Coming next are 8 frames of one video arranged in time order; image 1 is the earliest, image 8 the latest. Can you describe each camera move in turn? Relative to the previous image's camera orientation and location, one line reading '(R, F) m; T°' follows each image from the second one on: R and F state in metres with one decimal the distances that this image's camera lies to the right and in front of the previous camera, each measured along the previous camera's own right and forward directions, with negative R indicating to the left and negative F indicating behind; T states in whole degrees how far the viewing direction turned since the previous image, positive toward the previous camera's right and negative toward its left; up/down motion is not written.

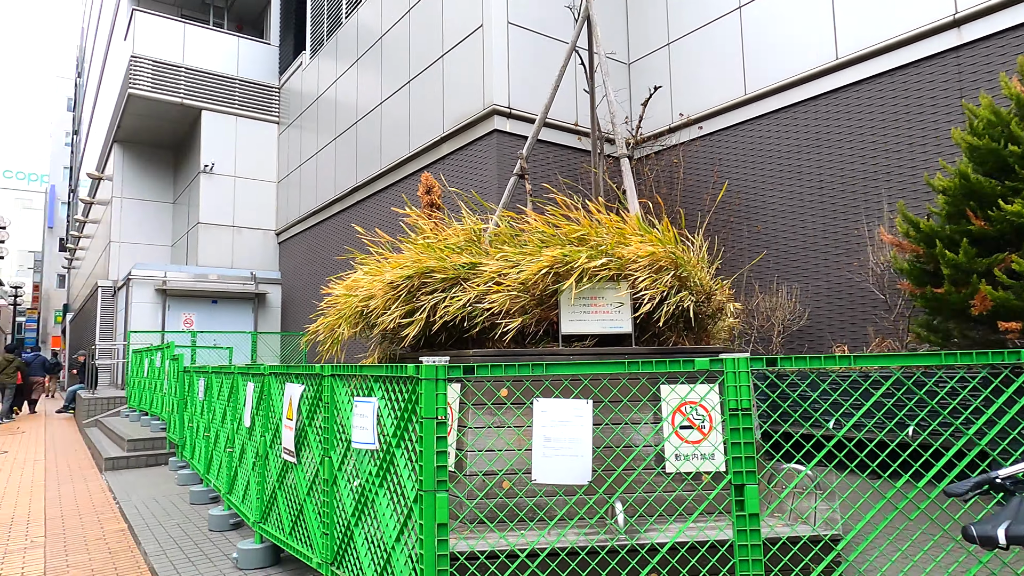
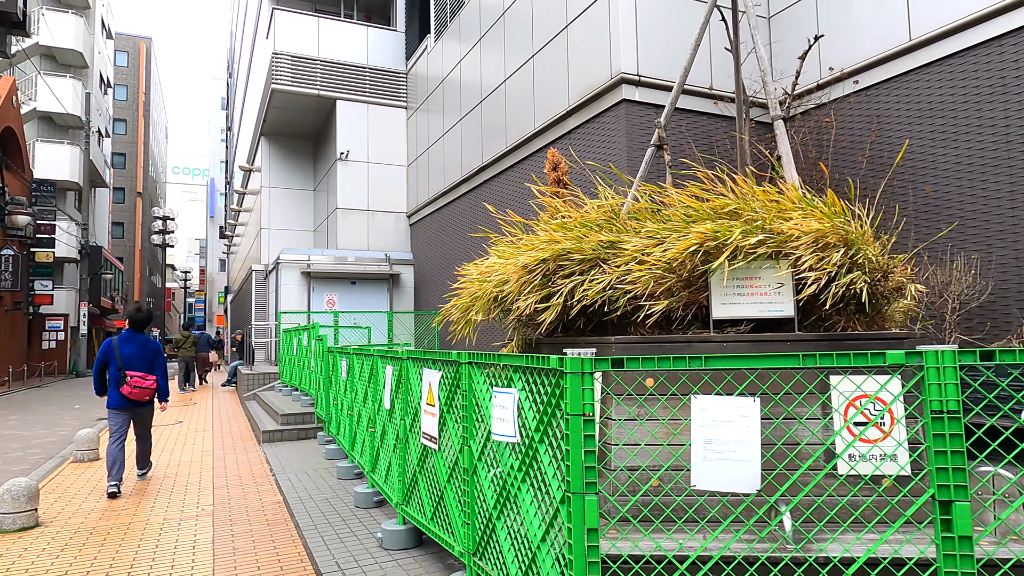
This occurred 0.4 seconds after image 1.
(-0.1, +0.2) m; -11°
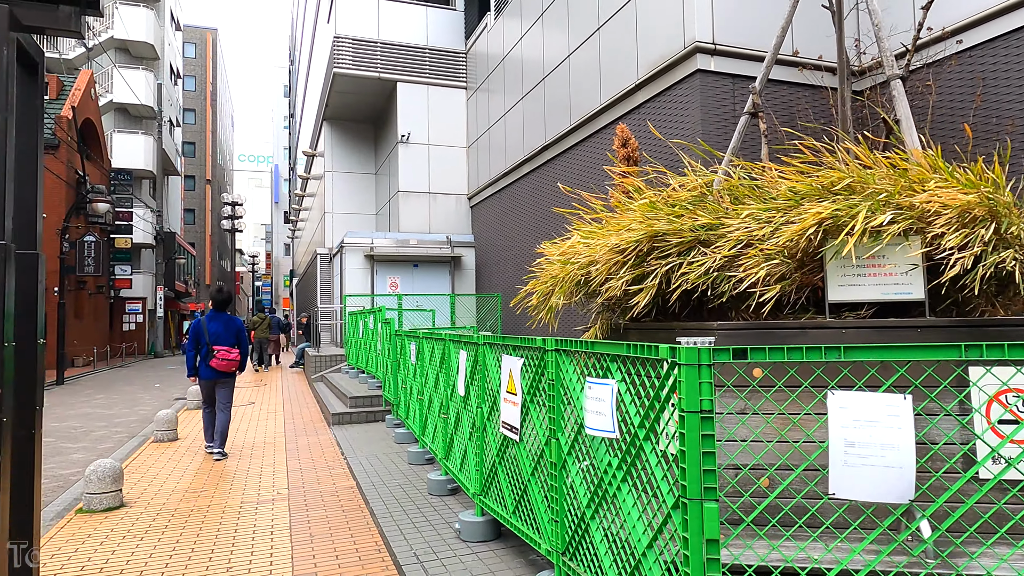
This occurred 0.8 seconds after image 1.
(-0.2, +0.2) m; -5°
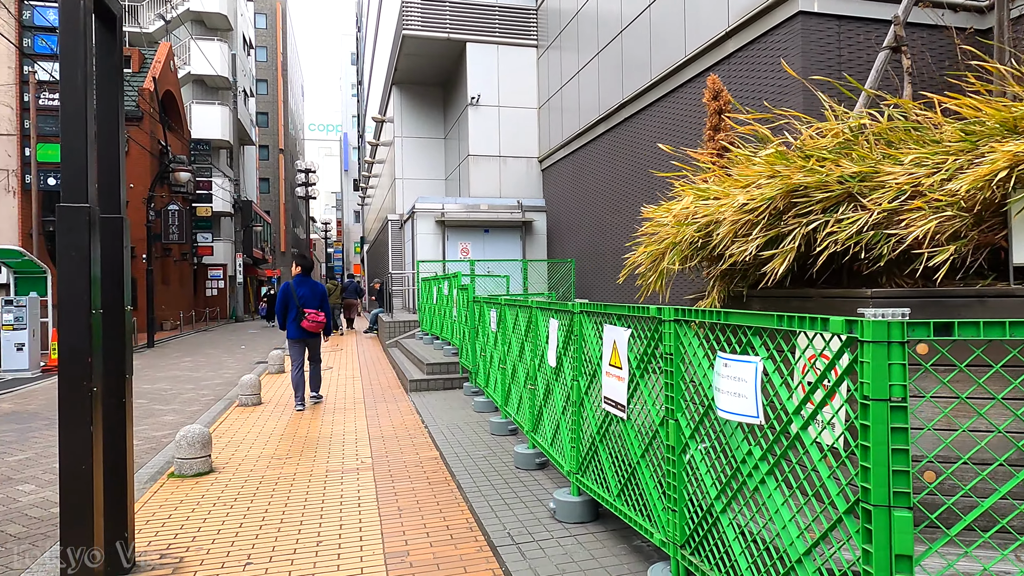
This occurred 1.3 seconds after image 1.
(-0.2, +0.3) m; -6°
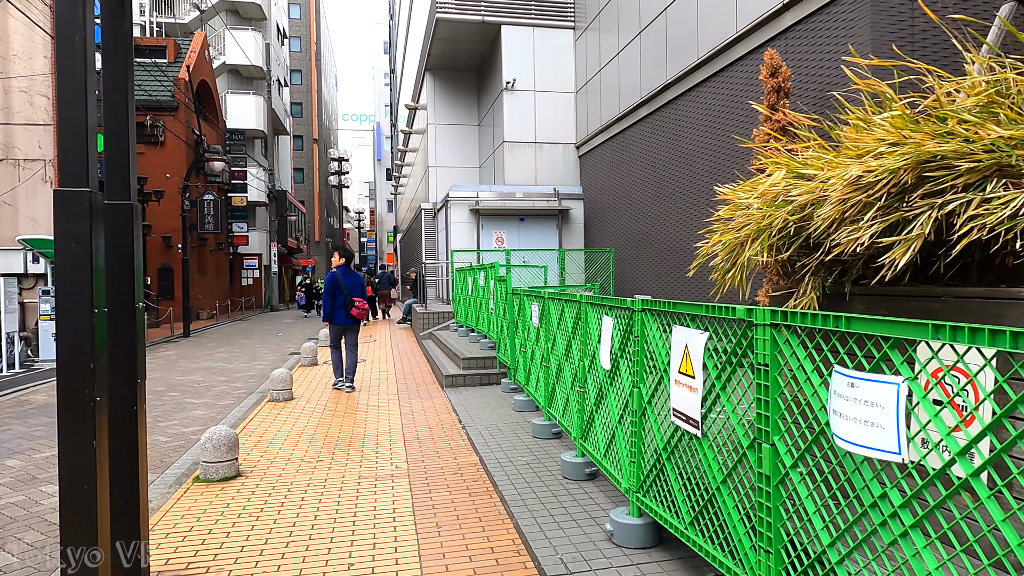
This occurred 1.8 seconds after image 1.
(-0.1, +0.5) m; -3°
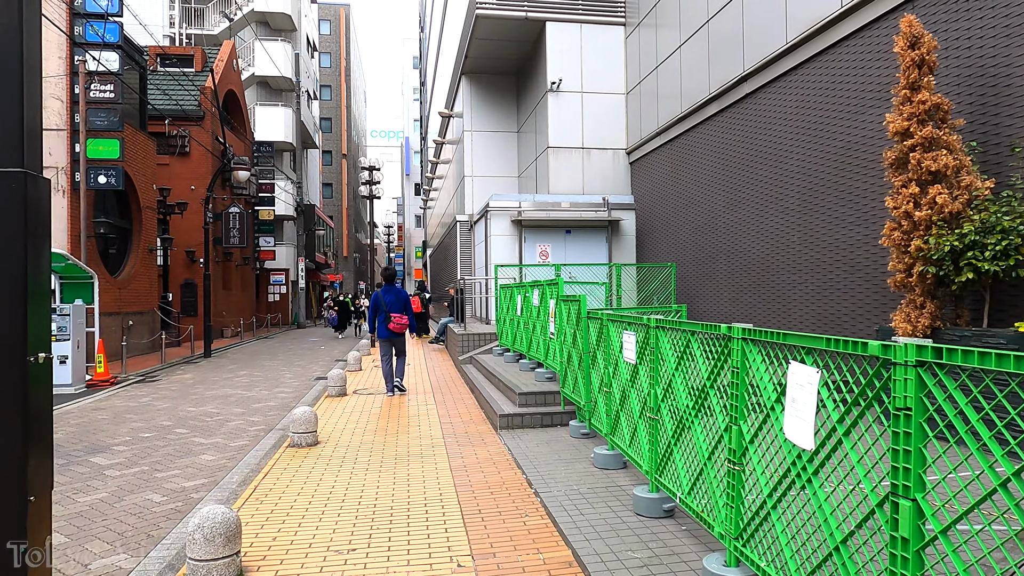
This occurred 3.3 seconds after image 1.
(-0.5, +1.5) m; -2°
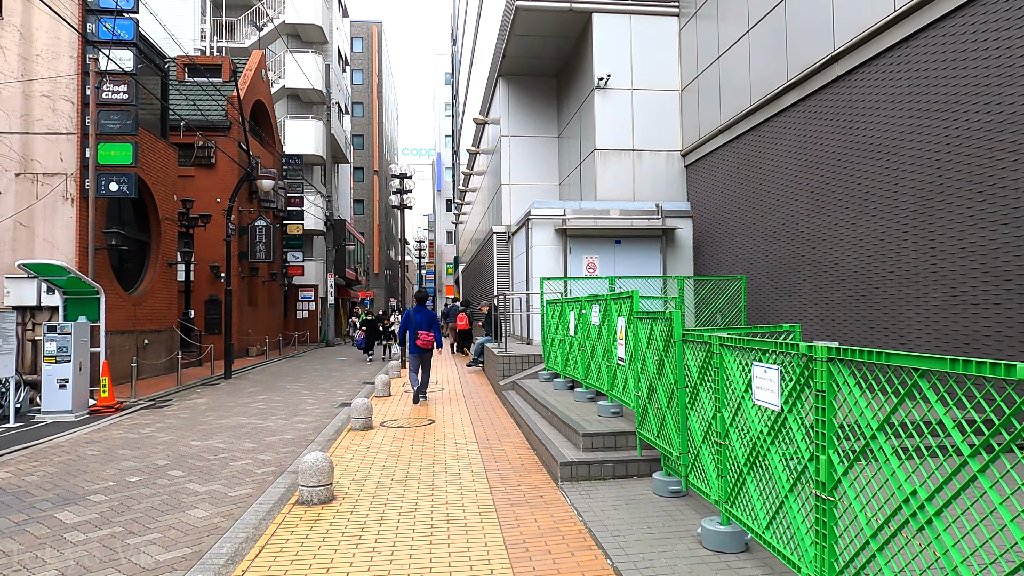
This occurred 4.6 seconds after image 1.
(-0.3, +1.5) m; -3°
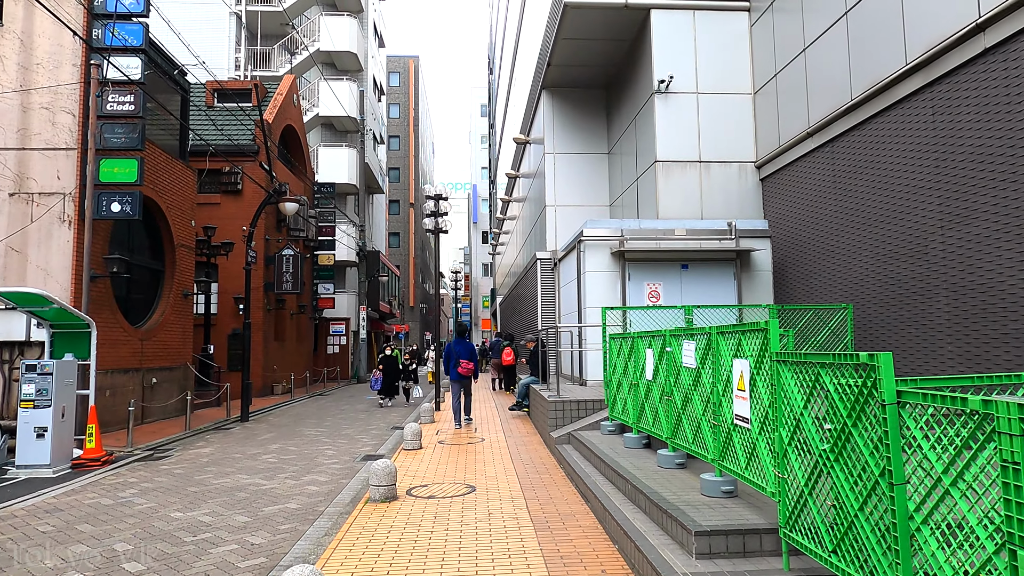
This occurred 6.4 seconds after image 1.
(-0.3, +1.8) m; -3°
